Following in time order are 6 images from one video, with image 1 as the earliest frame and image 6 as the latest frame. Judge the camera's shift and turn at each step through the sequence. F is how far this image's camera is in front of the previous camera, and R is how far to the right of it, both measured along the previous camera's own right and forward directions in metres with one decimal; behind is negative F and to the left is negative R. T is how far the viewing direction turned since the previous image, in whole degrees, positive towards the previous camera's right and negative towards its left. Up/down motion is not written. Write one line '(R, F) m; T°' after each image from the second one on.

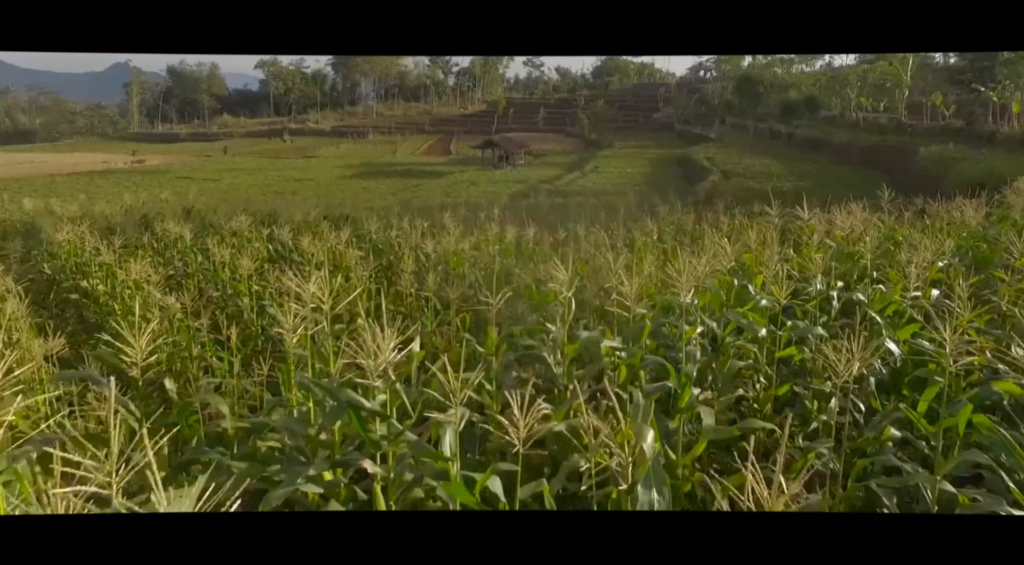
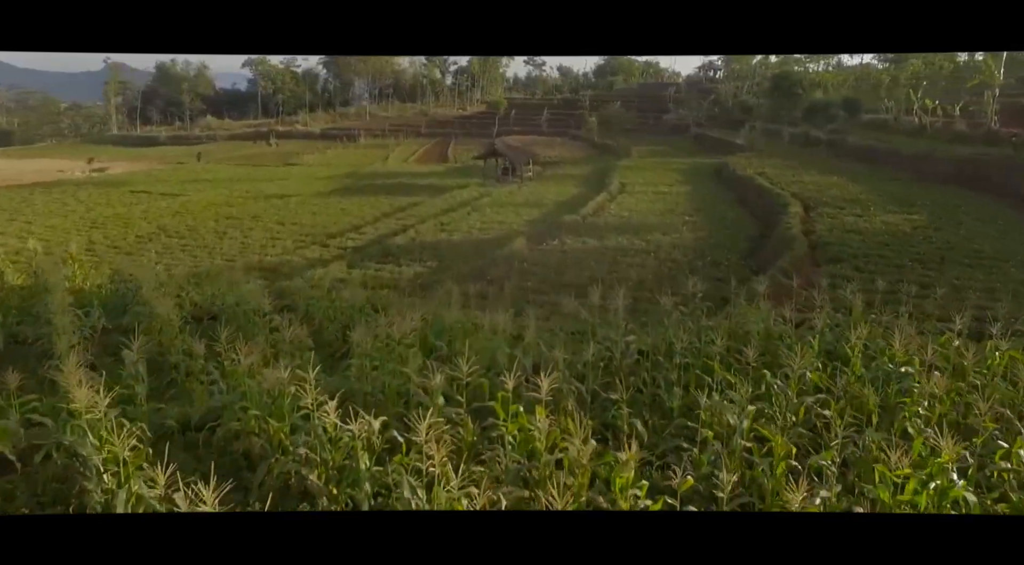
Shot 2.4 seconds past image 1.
(-0.1, +0.8) m; 0°
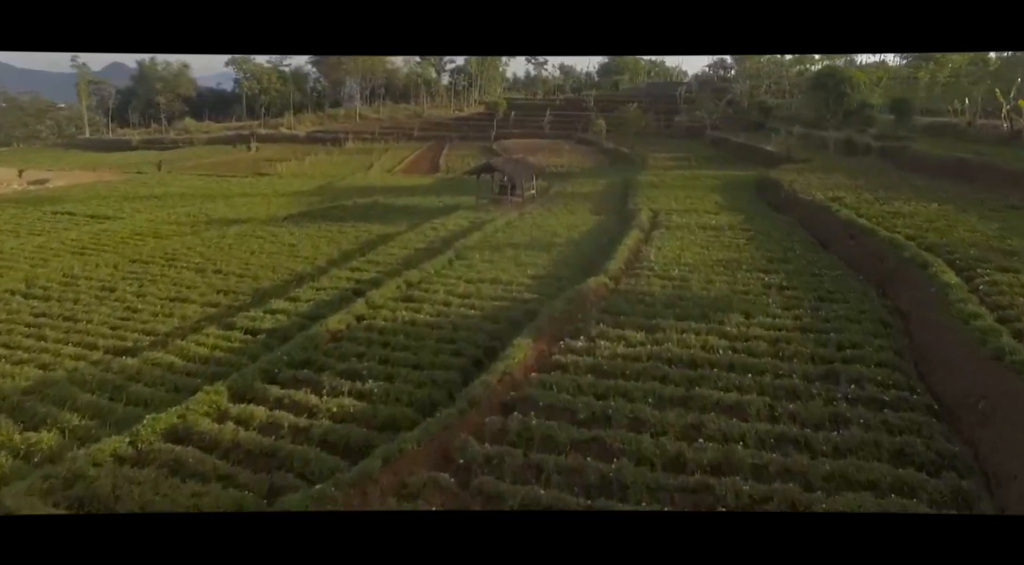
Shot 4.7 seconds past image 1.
(0.0, +0.9) m; 0°
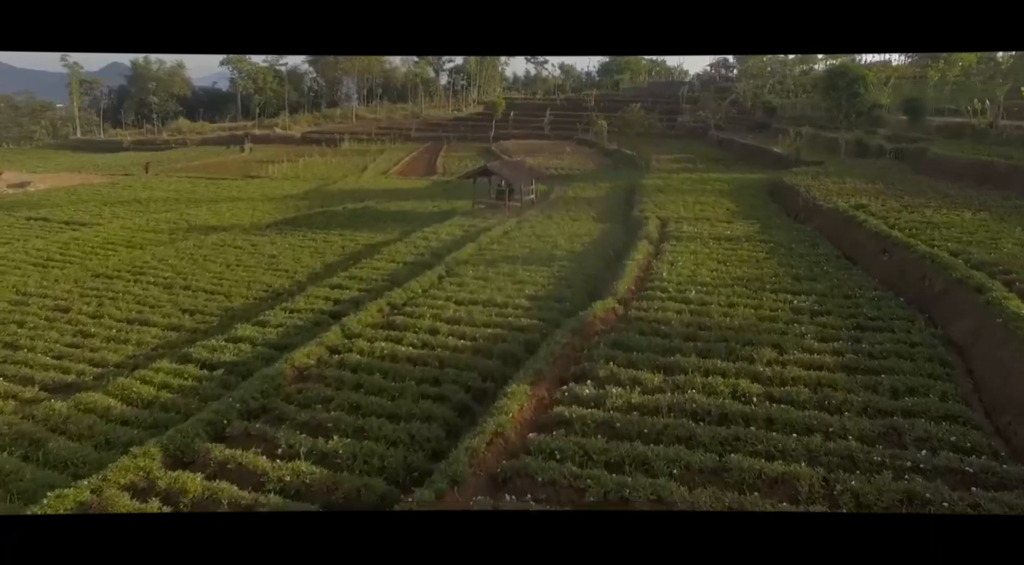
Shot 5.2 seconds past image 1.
(0.0, +0.2) m; 0°
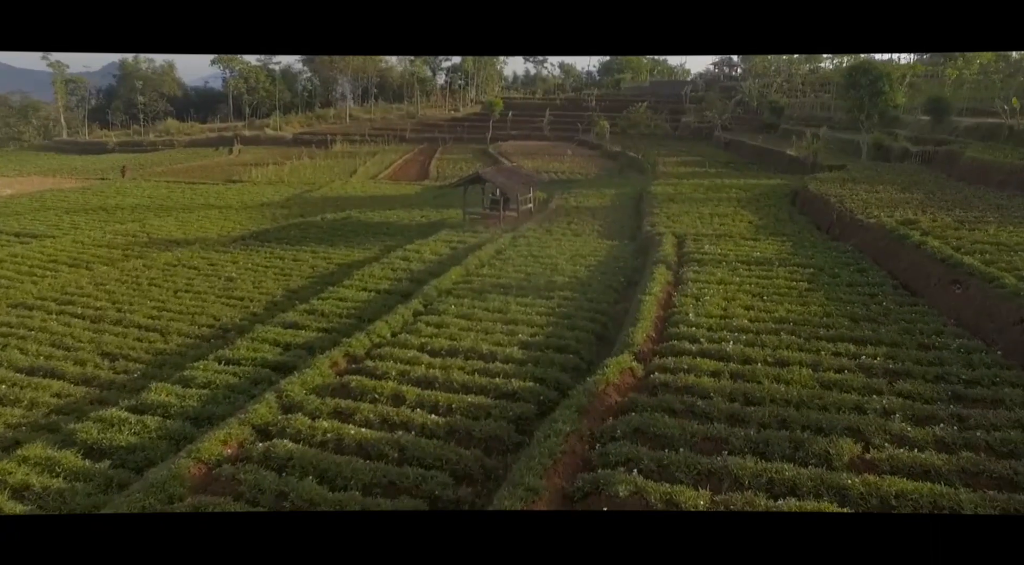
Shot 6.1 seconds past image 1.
(0.0, +0.4) m; 0°
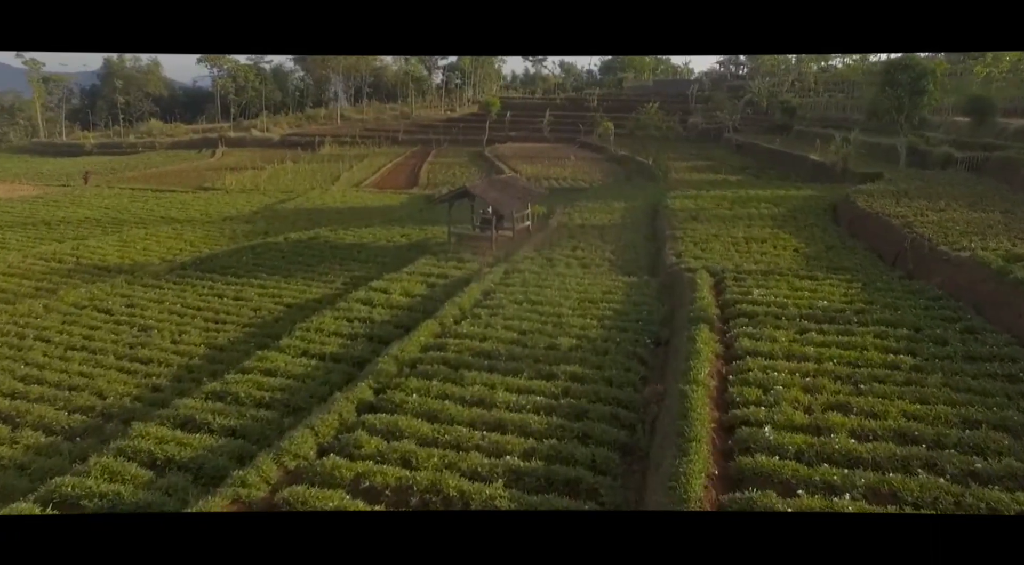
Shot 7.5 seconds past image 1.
(0.0, +0.6) m; 0°
